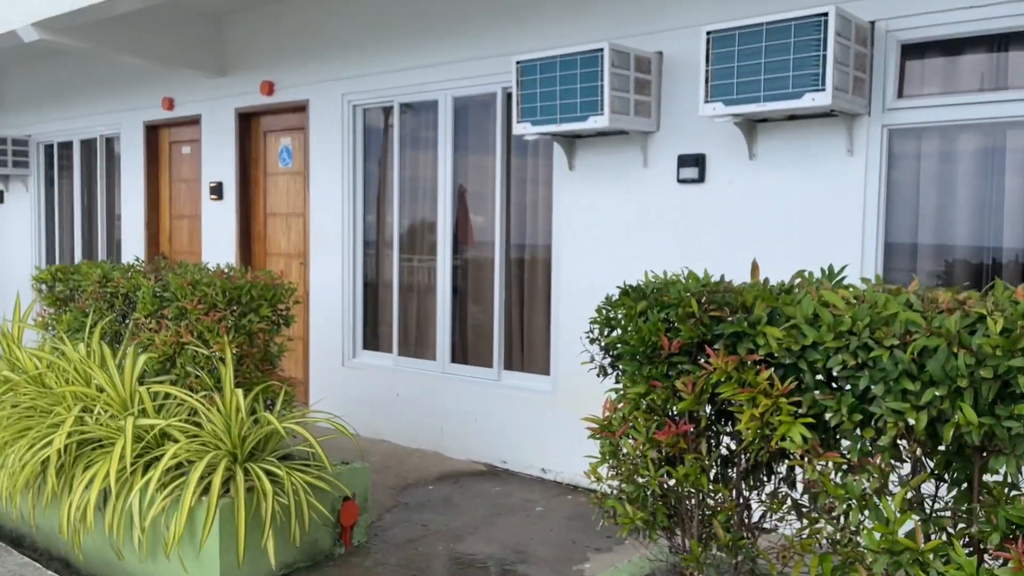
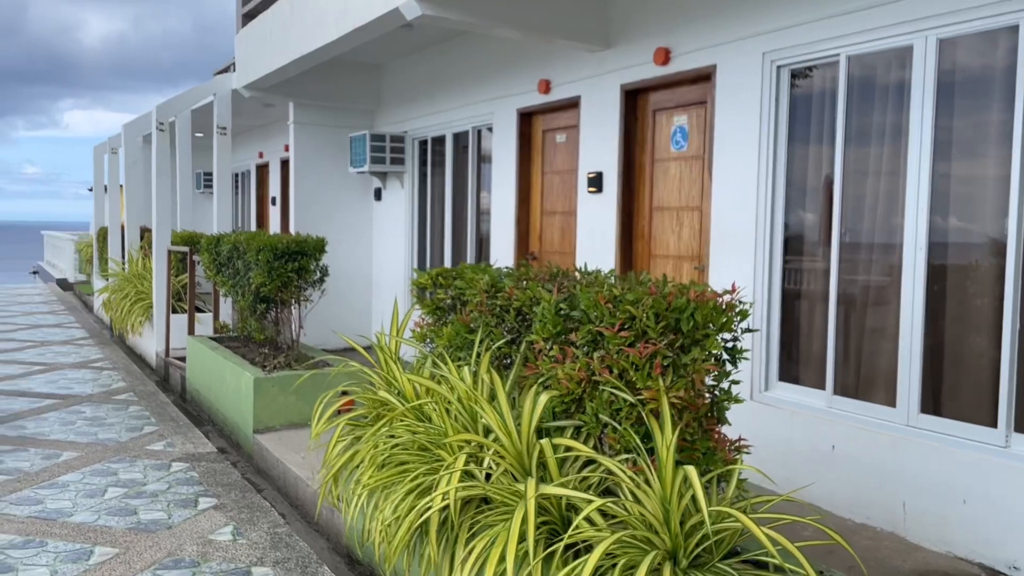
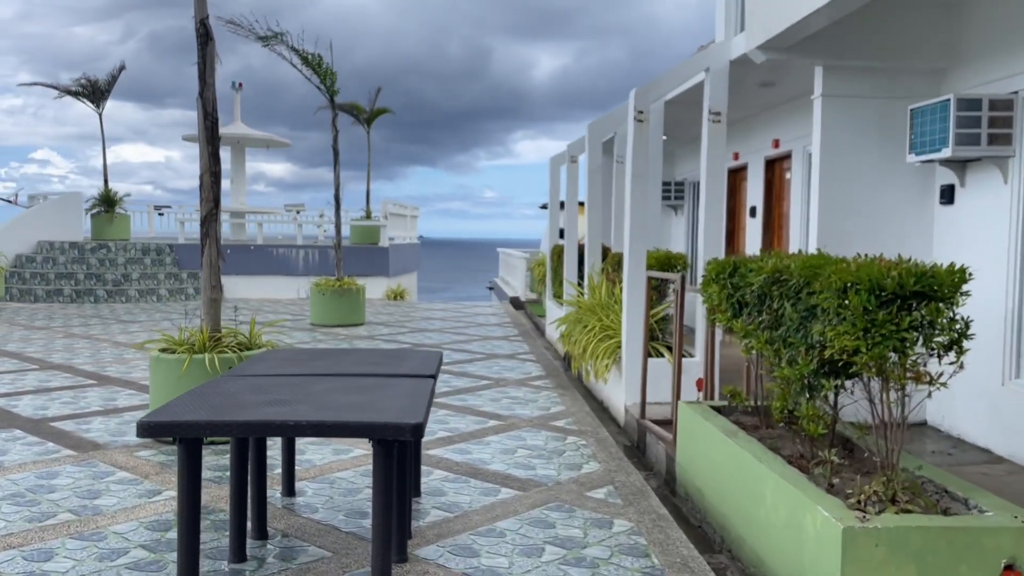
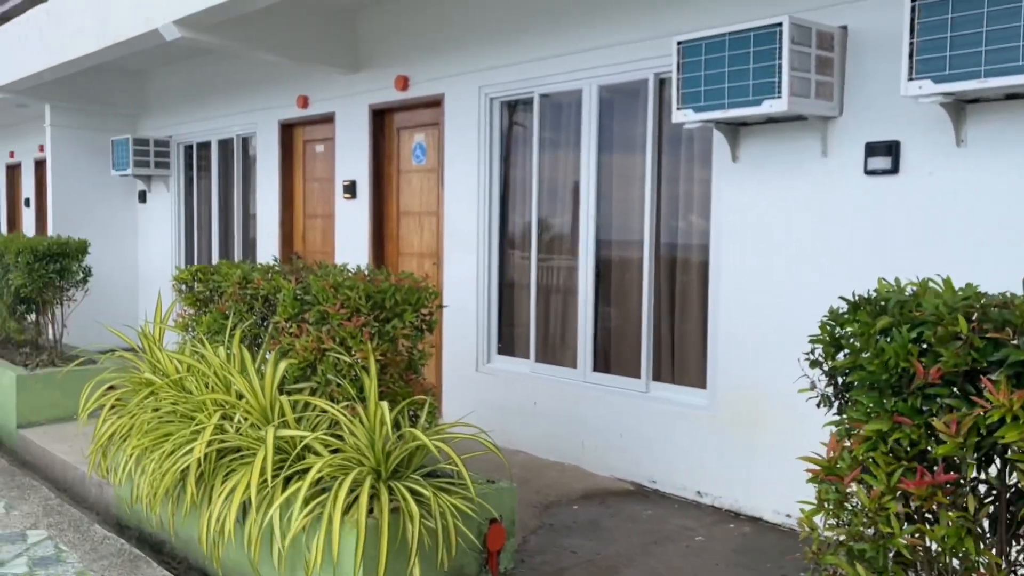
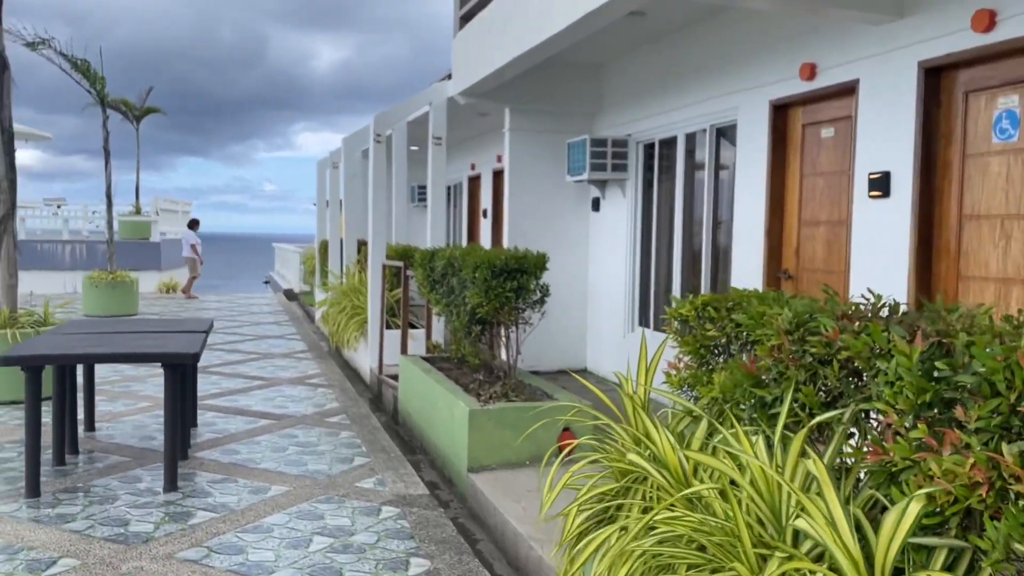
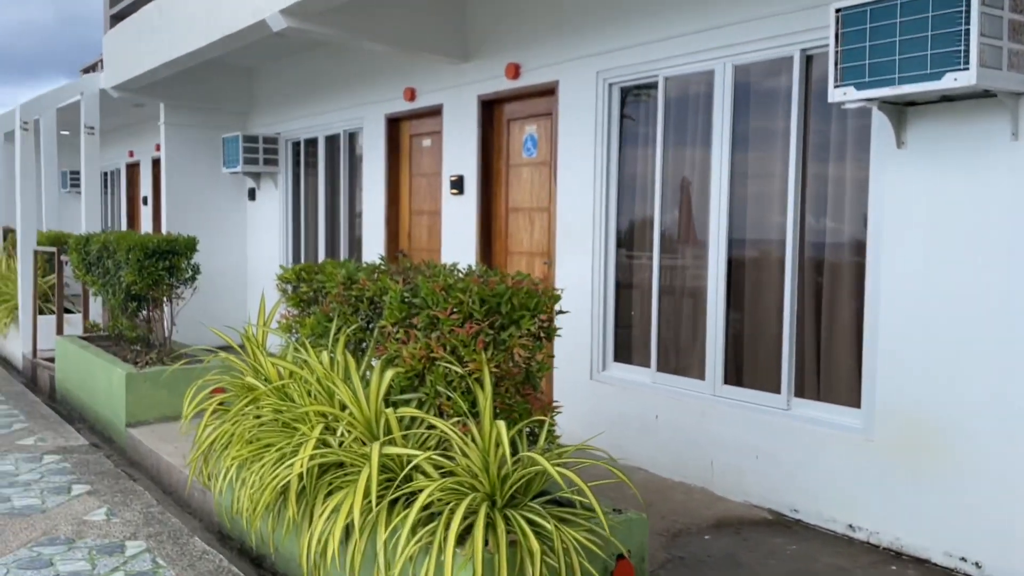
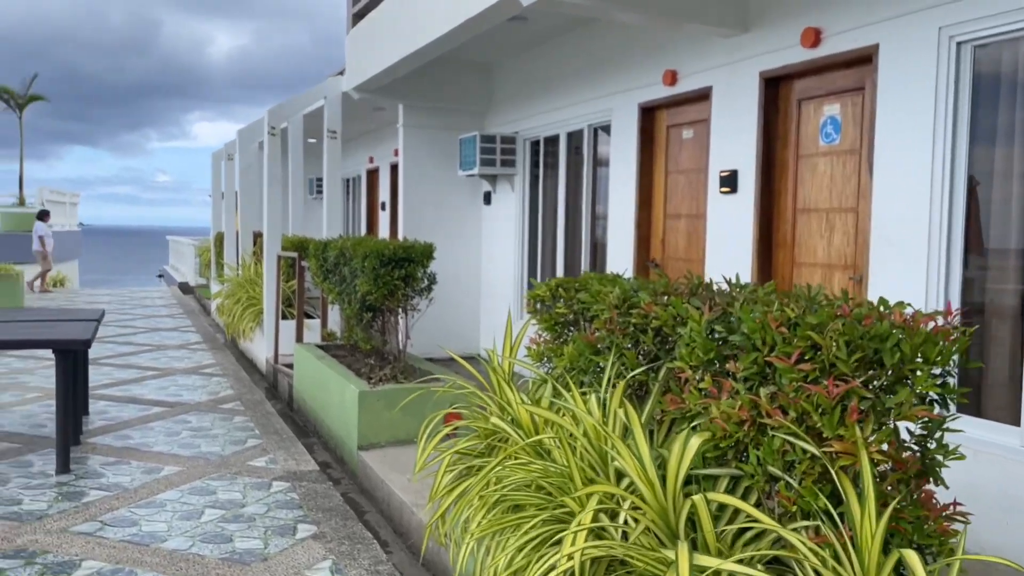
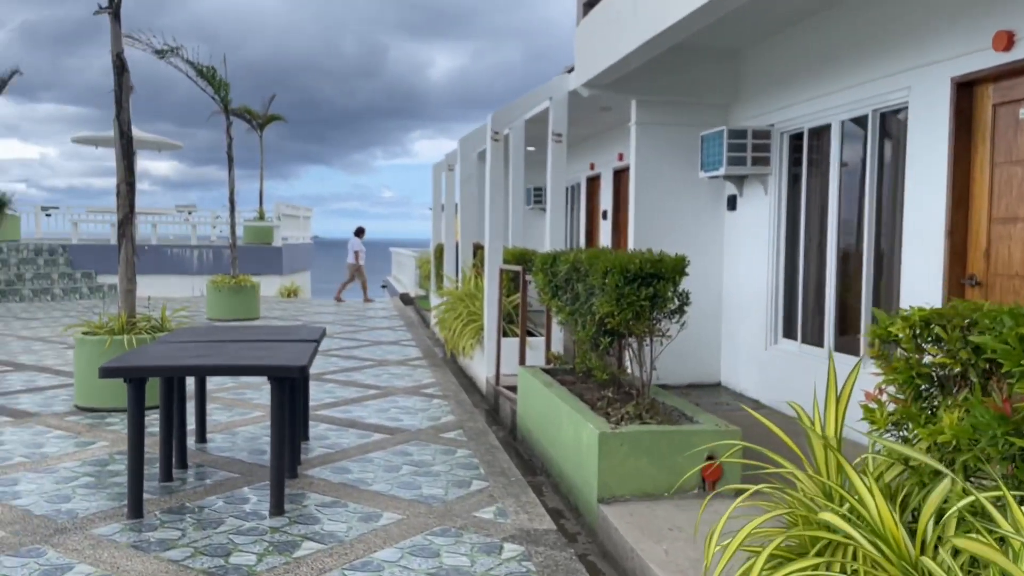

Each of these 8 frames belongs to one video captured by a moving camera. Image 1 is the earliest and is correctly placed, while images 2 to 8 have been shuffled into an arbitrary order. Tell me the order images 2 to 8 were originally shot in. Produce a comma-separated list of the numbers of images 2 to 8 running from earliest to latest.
4, 6, 2, 7, 5, 8, 3
